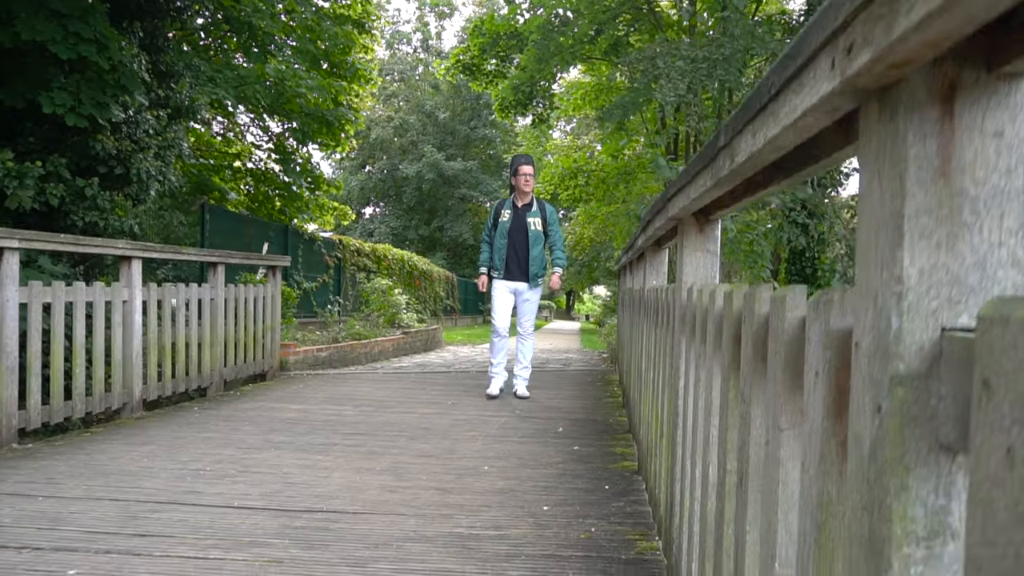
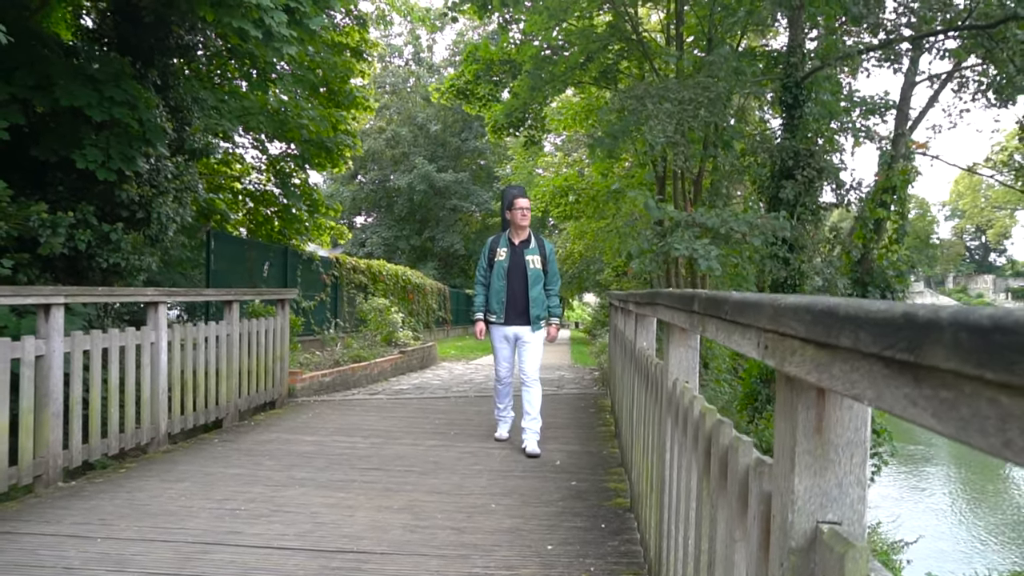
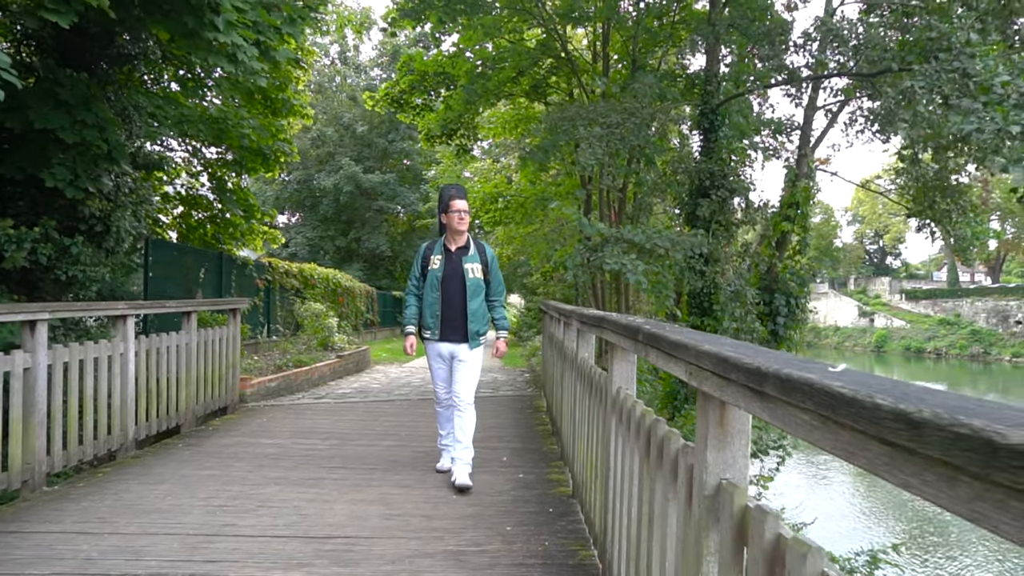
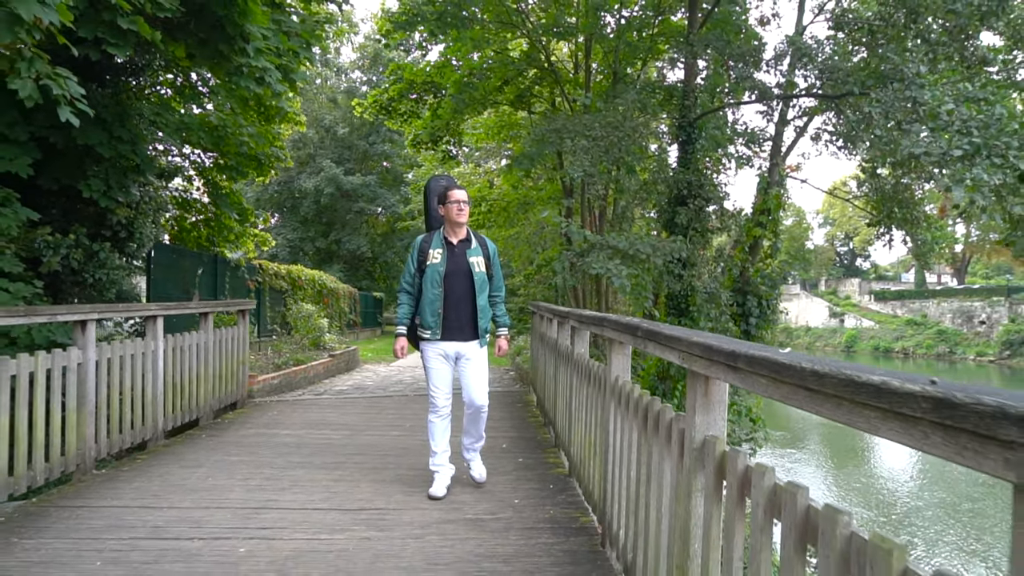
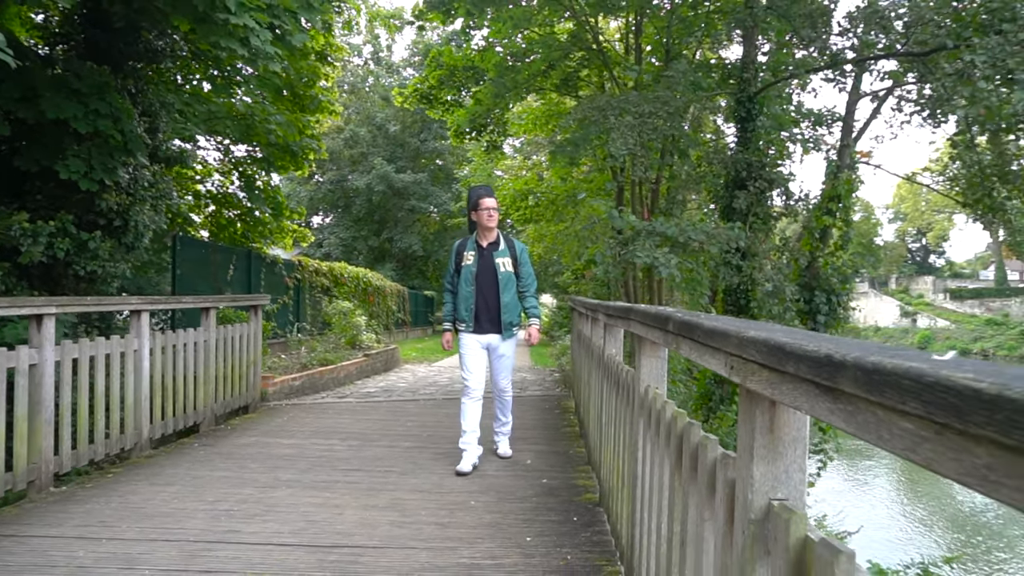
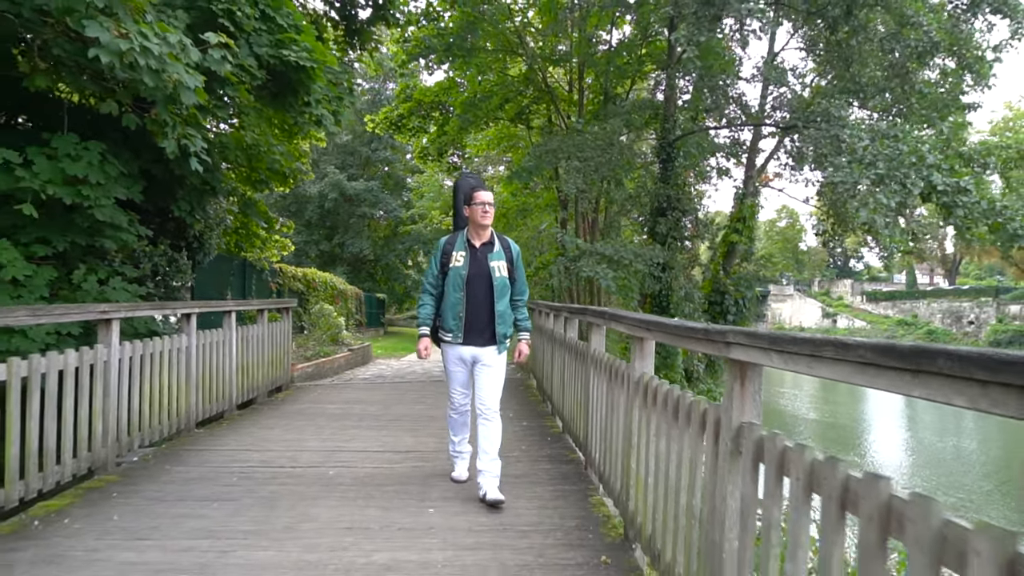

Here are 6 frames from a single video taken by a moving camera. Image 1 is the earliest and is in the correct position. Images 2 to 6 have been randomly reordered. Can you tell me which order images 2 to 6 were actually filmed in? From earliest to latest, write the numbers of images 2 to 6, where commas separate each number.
2, 5, 3, 4, 6
